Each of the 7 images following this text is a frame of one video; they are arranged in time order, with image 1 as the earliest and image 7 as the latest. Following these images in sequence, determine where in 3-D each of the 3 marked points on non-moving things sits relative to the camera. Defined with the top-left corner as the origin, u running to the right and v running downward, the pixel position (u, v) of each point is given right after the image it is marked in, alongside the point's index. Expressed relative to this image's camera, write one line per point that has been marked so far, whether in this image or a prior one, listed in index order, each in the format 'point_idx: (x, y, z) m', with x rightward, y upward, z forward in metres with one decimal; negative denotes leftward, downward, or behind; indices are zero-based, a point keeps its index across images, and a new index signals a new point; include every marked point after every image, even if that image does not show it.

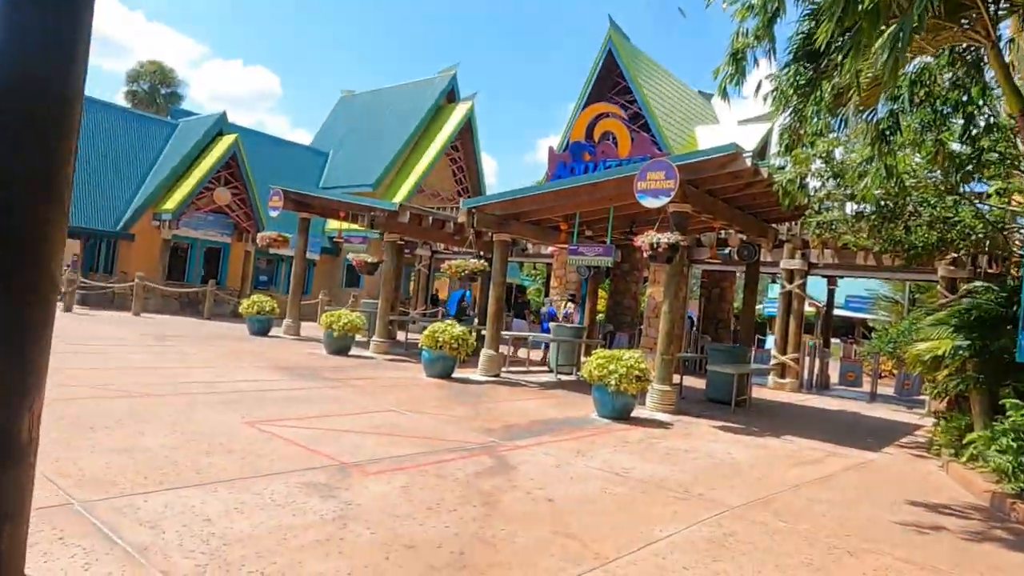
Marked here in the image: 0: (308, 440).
0: (-1.9, -1.4, +6.3) m
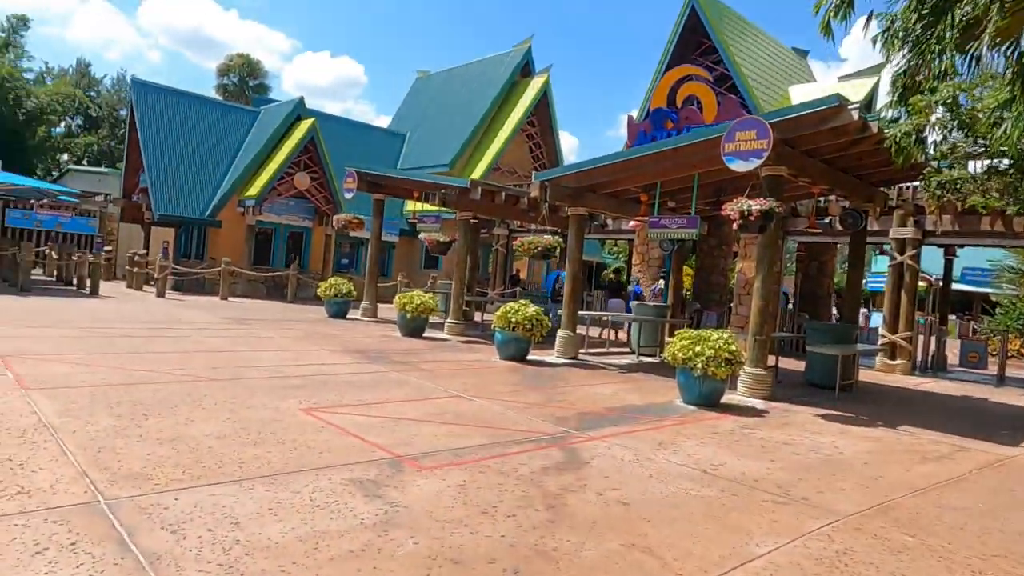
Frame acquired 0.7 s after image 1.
0: (-1.3, -1.2, +5.9) m
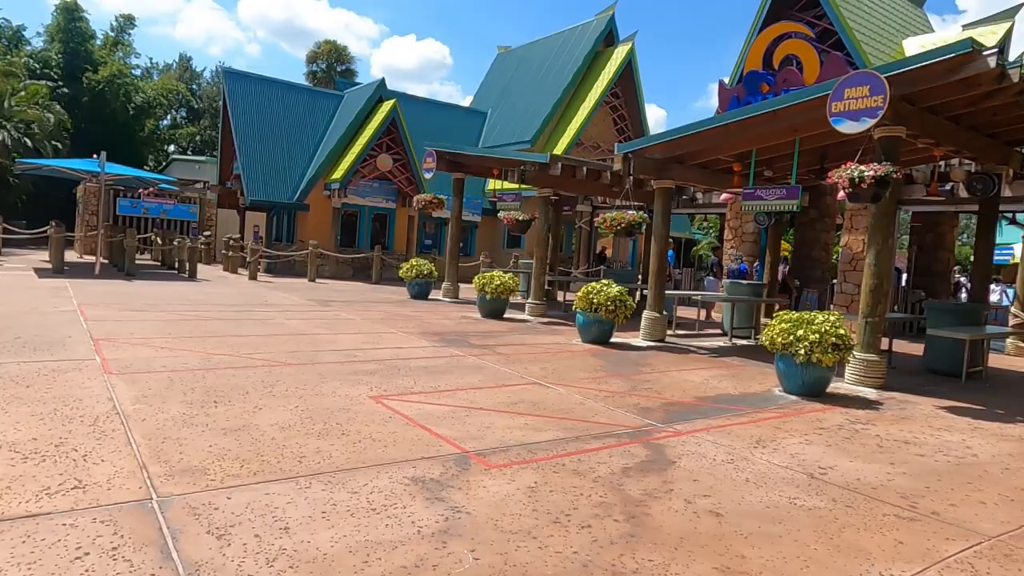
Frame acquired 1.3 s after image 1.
0: (-0.7, -1.1, +5.5) m
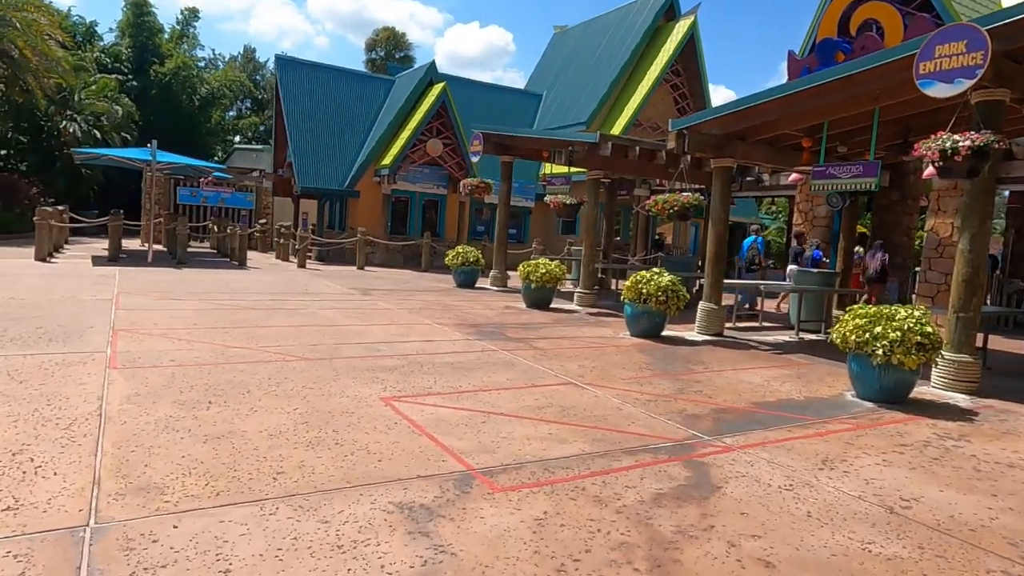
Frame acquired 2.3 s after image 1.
0: (-0.5, -1.0, +4.9) m
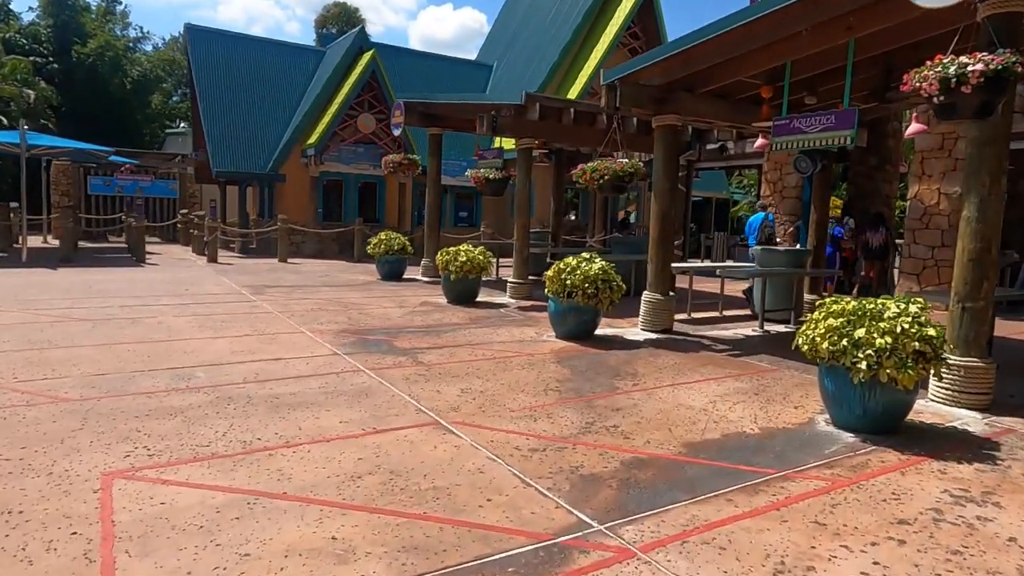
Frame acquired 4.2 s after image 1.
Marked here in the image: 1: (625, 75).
0: (-1.6, -1.1, +3.0) m
1: (+1.4, +2.7, +8.3) m
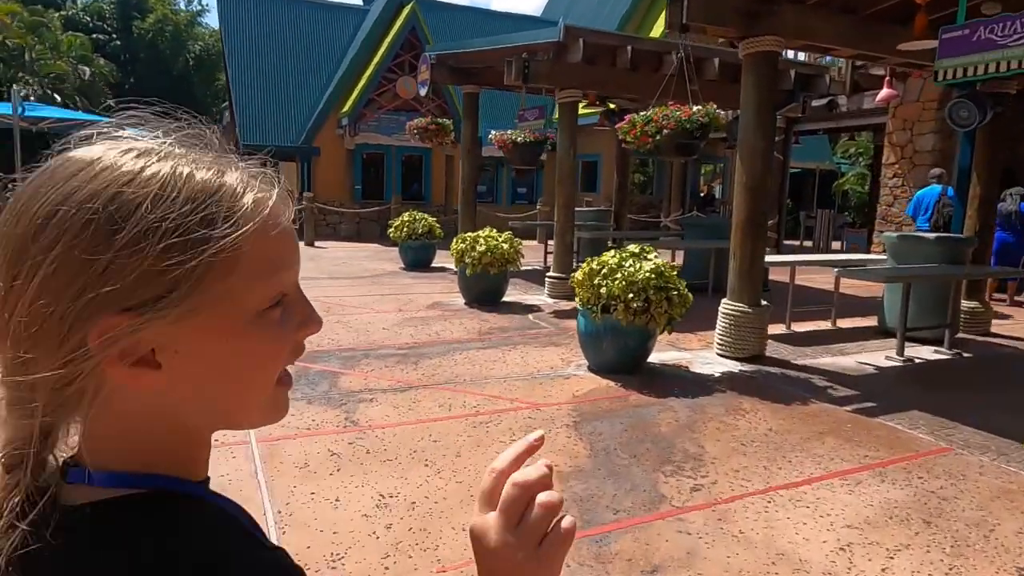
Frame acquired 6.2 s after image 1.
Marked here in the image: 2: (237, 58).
0: (-2.1, -1.3, +0.7) m
1: (+1.5, +2.6, +5.6) m
2: (-7.3, +6.2, +18.0) m
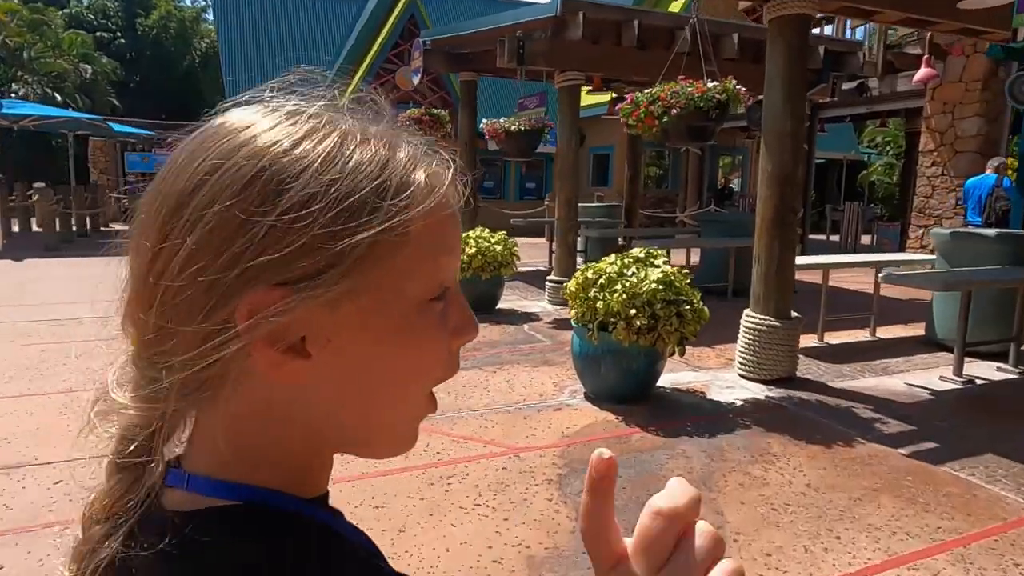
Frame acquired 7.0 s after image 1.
0: (-2.4, -1.5, -0.1) m
1: (+1.4, +2.5, +4.7) m
2: (-7.2, +6.2, +17.3) m
